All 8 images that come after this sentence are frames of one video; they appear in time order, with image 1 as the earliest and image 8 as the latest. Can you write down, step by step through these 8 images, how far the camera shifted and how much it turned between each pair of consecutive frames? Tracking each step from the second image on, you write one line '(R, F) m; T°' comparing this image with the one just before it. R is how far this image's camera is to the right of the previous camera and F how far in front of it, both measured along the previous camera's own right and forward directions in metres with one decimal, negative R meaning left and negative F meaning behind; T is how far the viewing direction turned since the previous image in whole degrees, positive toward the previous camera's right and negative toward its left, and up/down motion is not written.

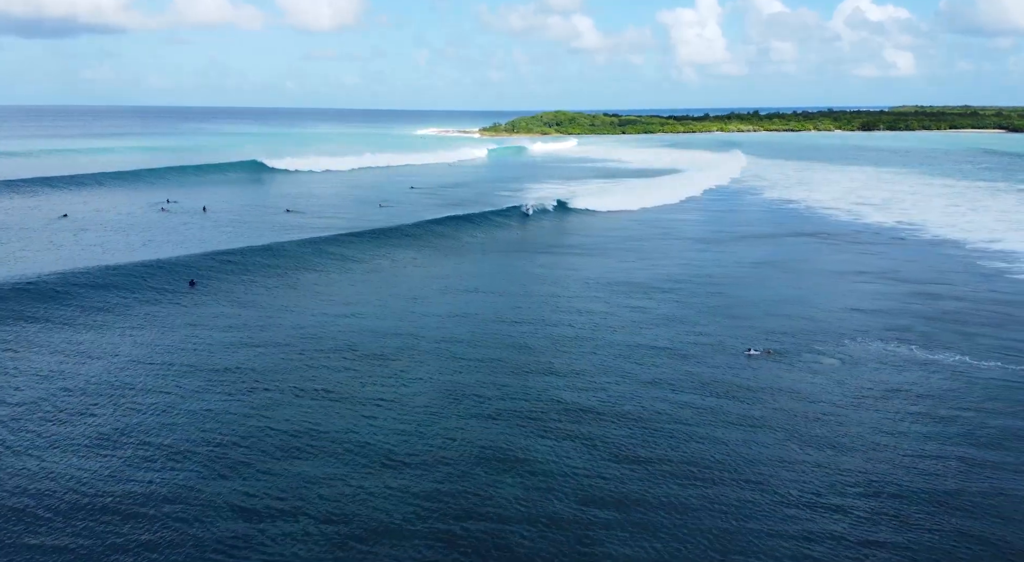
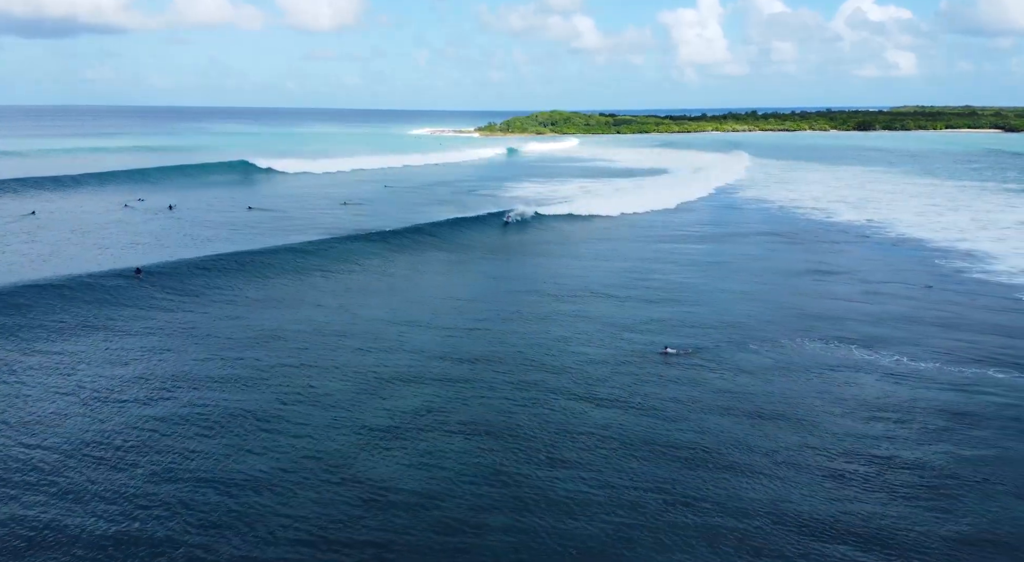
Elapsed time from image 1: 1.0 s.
(+1.3, +0.5) m; 0°
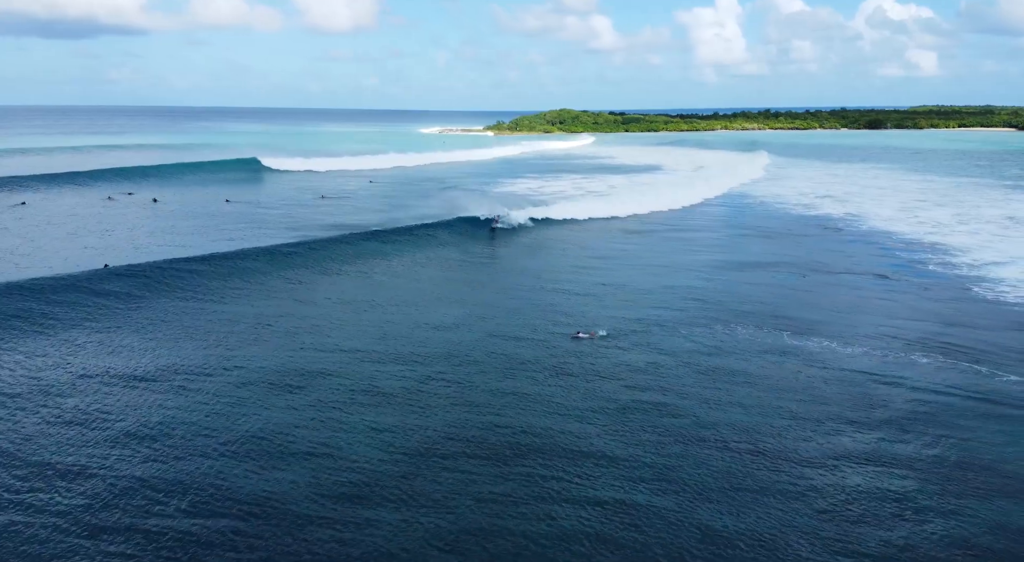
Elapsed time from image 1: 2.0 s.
(+1.4, +0.1) m; -1°
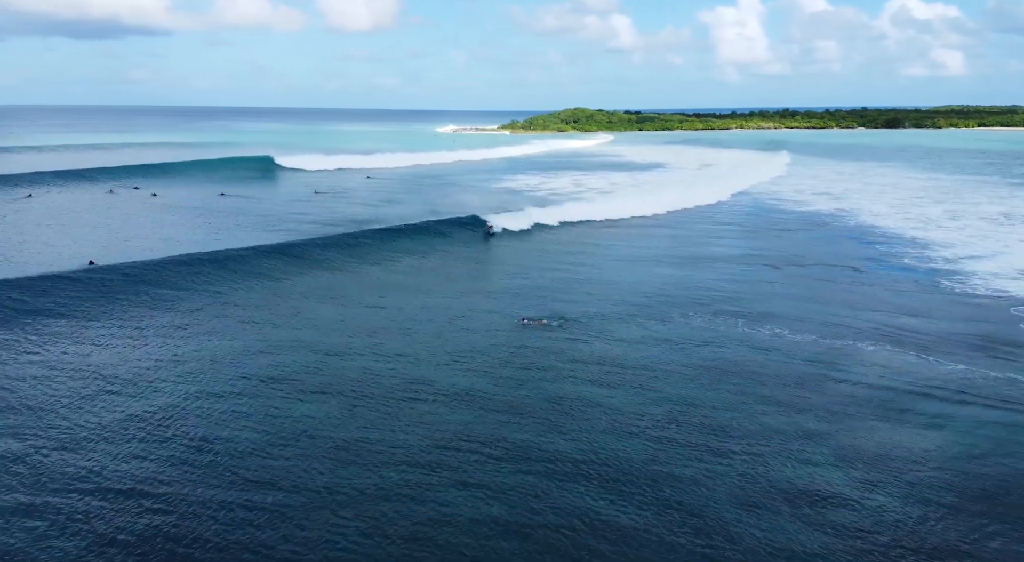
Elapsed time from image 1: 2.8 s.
(+1.0, -0.1) m; -1°
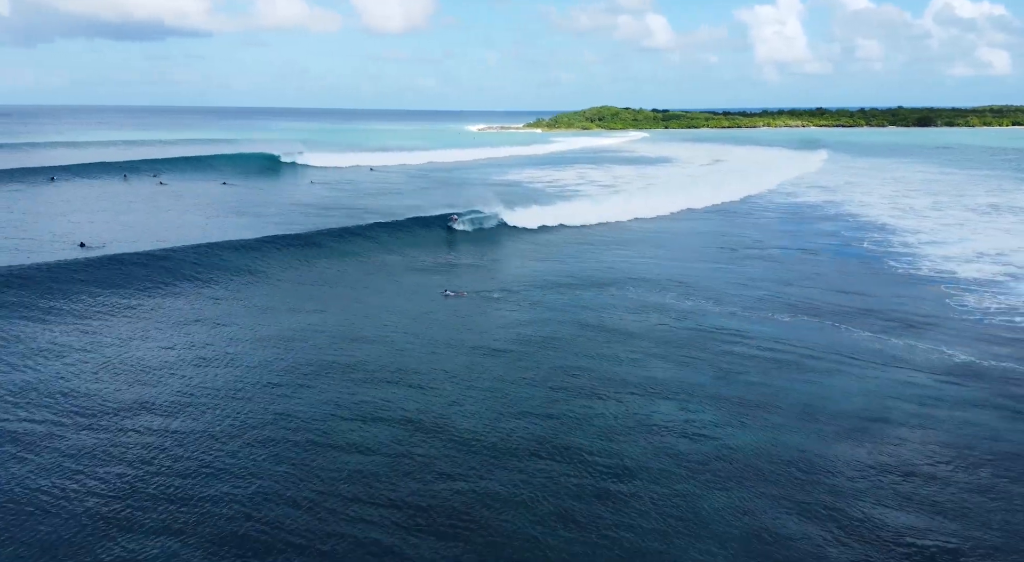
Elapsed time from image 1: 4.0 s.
(+1.4, -0.4) m; -2°
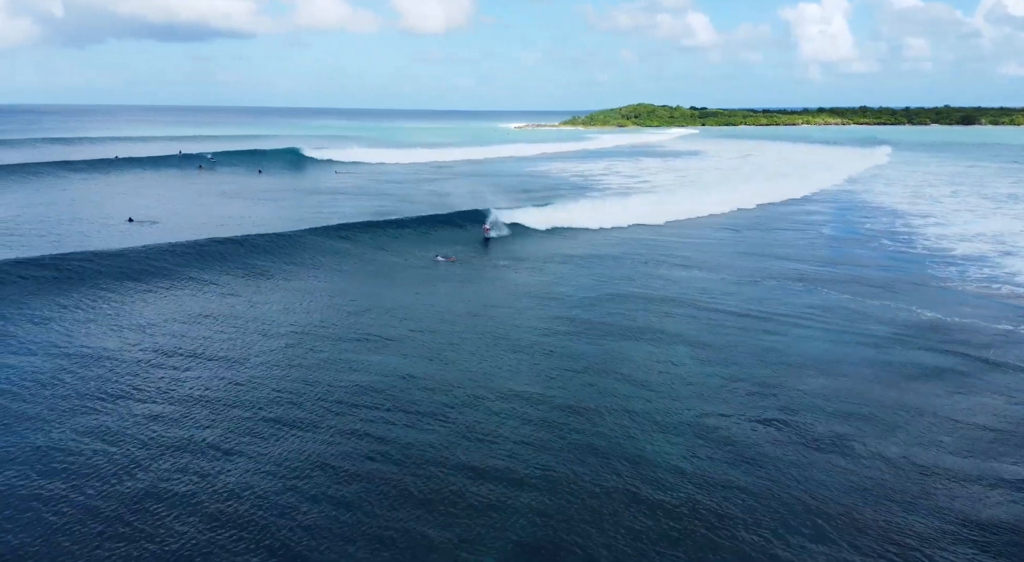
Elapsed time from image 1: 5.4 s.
(+0.5, -0.9) m; -3°
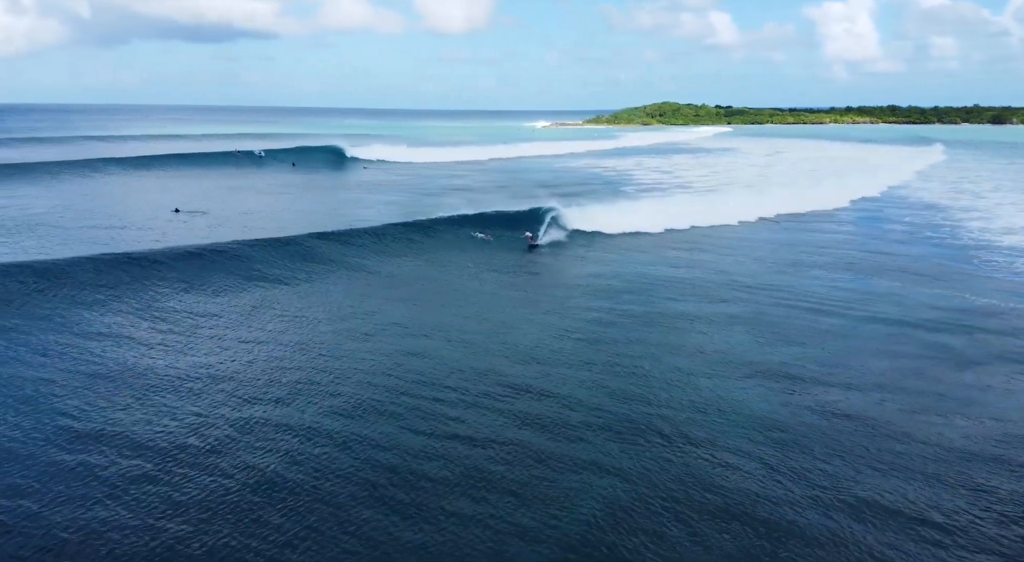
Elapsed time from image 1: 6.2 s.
(-0.4, -0.2) m; -2°
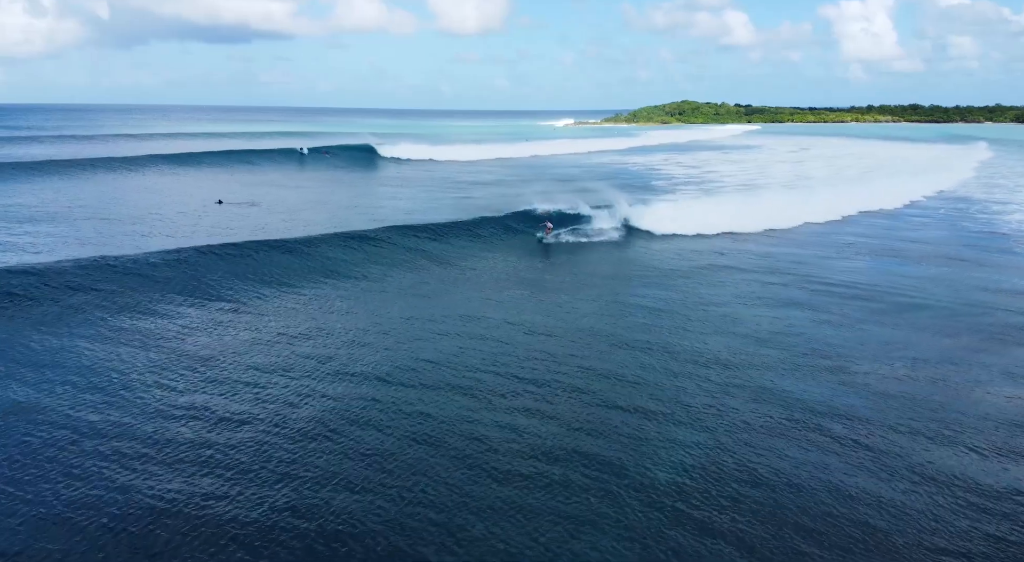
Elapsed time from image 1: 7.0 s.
(-0.6, -0.4) m; -1°
